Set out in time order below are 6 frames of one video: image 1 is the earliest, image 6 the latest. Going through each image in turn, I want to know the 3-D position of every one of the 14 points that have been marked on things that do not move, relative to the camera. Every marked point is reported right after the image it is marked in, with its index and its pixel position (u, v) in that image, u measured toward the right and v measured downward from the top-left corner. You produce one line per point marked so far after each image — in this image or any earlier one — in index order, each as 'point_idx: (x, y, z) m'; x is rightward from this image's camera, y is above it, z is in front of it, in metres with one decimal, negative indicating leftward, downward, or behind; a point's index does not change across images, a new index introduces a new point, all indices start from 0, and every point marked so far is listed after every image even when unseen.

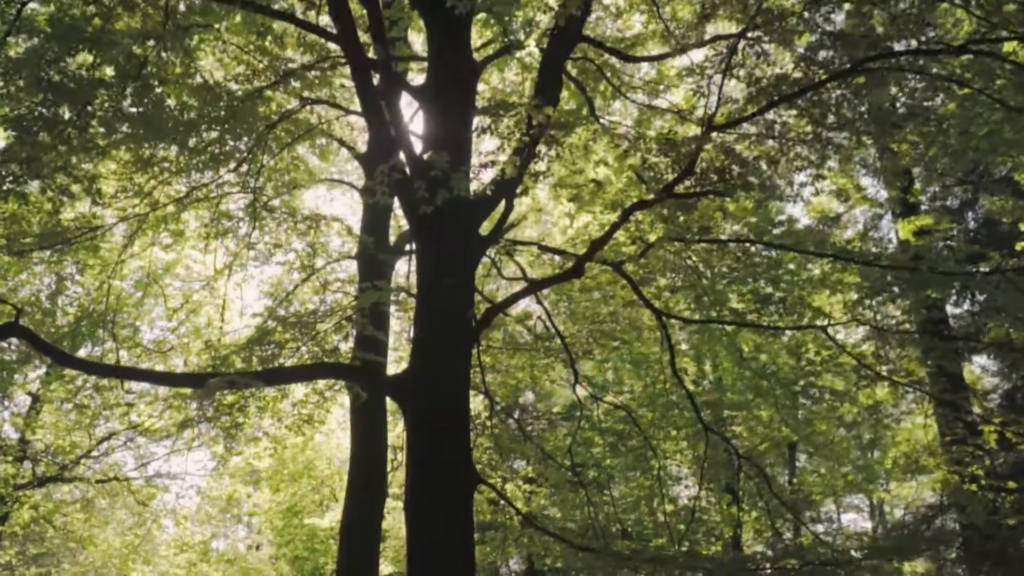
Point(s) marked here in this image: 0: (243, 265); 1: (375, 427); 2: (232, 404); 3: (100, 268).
0: (-3.9, +0.3, +12.6) m
1: (-1.6, -1.7, +10.4) m
2: (-3.4, -1.4, +10.7) m
3: (-5.6, +0.3, +11.8) m
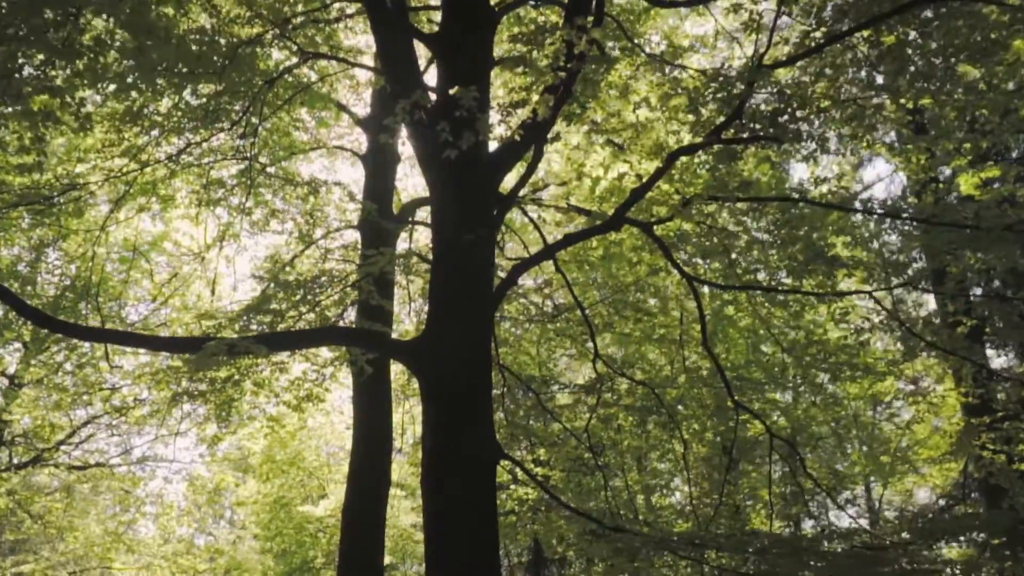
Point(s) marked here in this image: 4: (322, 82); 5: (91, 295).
0: (-3.7, +0.7, +11.8) m
1: (-1.5, -1.4, +9.7) m
2: (-3.2, -1.0, +10.0) m
3: (-5.4, +0.7, +11.1) m
4: (-2.3, +2.5, +10.7) m
5: (-5.0, -0.1, +10.4) m
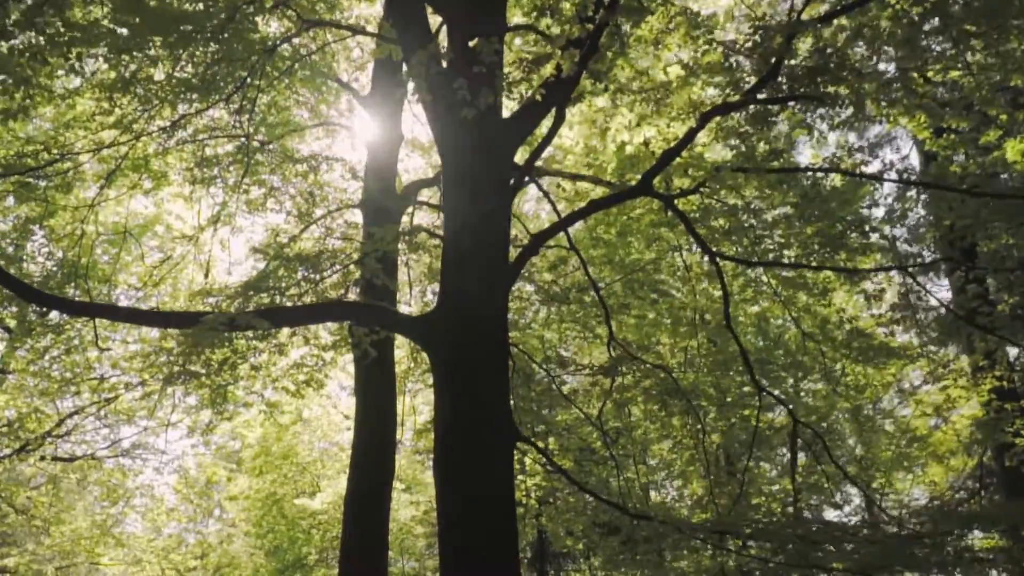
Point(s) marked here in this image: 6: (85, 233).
0: (-3.6, +0.9, +11.3) m
1: (-1.4, -1.1, +9.3) m
2: (-3.1, -0.8, +9.5) m
3: (-5.3, +0.9, +10.6) m
4: (-2.2, +2.8, +10.3) m
5: (-4.9, +0.2, +9.9) m
6: (-5.6, +0.7, +11.5) m
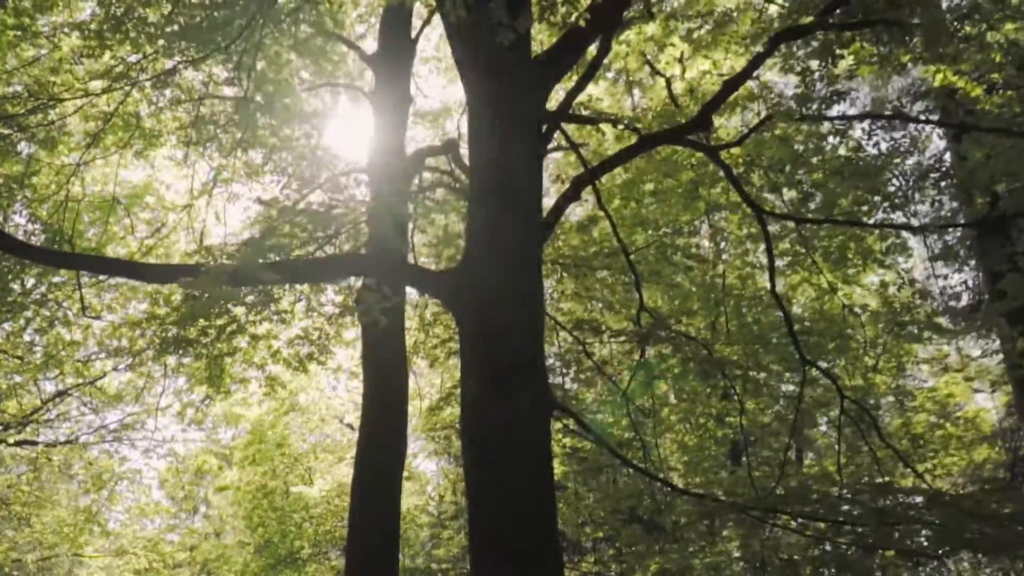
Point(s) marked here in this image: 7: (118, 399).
0: (-3.5, +1.3, +10.6) m
1: (-1.2, -0.8, +8.6) m
2: (-2.9, -0.4, +8.8) m
3: (-5.1, +1.3, +9.8) m
4: (-2.0, +3.1, +9.6) m
5: (-4.7, +0.5, +9.2) m
6: (-5.4, +1.1, +10.7) m
7: (-5.8, -1.6, +12.9) m
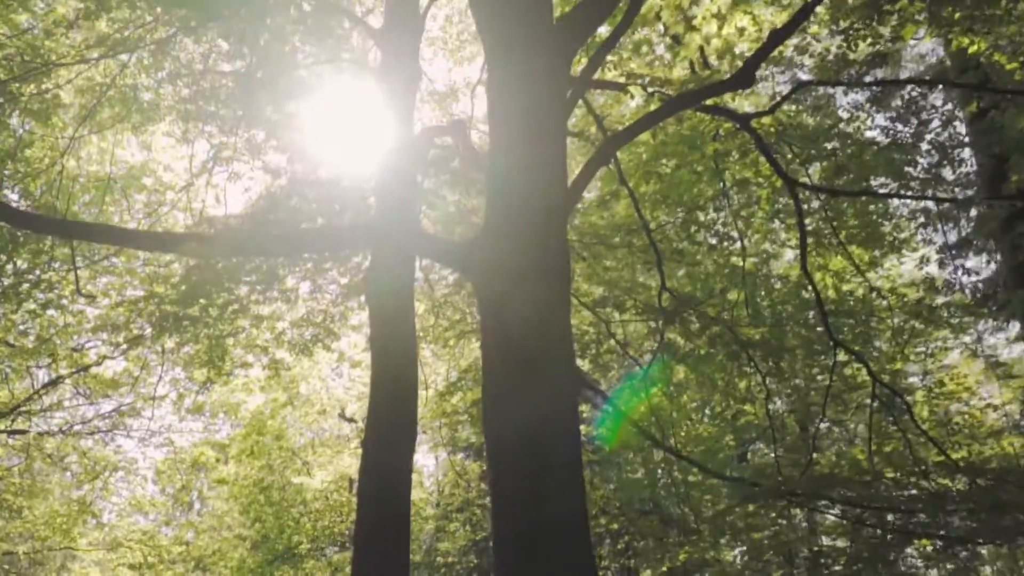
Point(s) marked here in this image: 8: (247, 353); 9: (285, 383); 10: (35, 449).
0: (-3.3, +1.5, +10.2) m
1: (-1.0, -0.6, +8.2) m
2: (-2.8, -0.2, +8.4) m
3: (-5.0, +1.5, +9.4) m
4: (-1.8, +3.3, +9.2) m
5: (-4.6, +0.8, +8.8) m
6: (-5.3, +1.3, +10.3) m
7: (-5.7, -1.4, +12.5) m
8: (-3.0, -0.8, +10.0) m
9: (-3.2, -1.4, +12.2) m
10: (-7.1, -2.4, +13.1) m
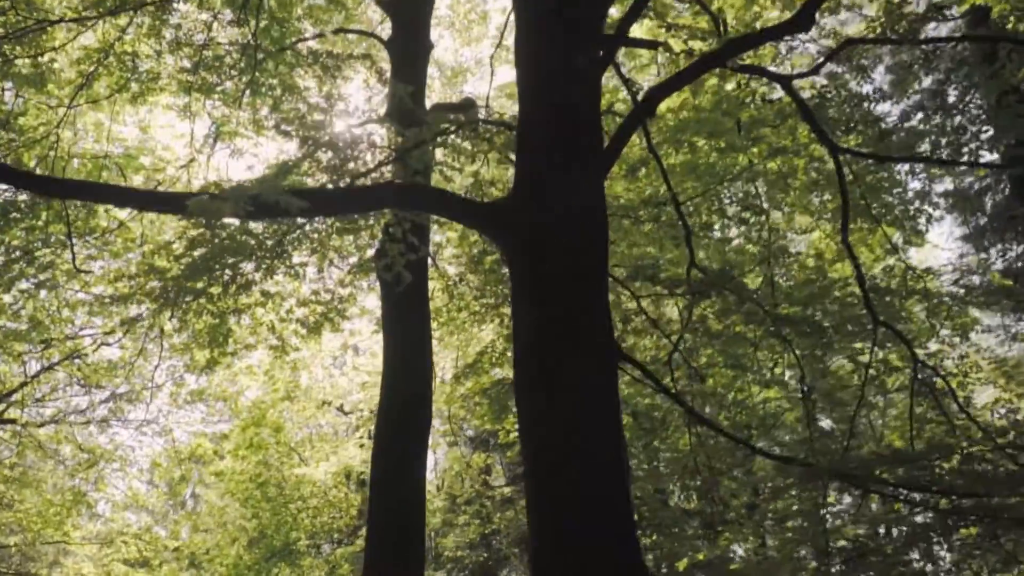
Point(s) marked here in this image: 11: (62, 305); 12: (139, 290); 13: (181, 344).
0: (-3.1, +1.7, +9.8) m
1: (-0.8, -0.4, +7.8) m
2: (-2.6, 0.0, +8.0) m
3: (-4.8, +1.7, +9.0) m
4: (-1.7, +3.5, +8.8) m
5: (-4.4, +1.0, +8.4) m
6: (-5.1, +1.5, +9.9) m
7: (-5.5, -1.2, +12.0) m
8: (-2.9, -0.6, +9.6) m
9: (-3.0, -1.1, +11.8) m
10: (-7.0, -2.1, +12.6) m
11: (-5.6, -0.2, +11.0) m
12: (-3.7, 0.0, +8.7) m
13: (-3.6, -0.7, +9.5) m
